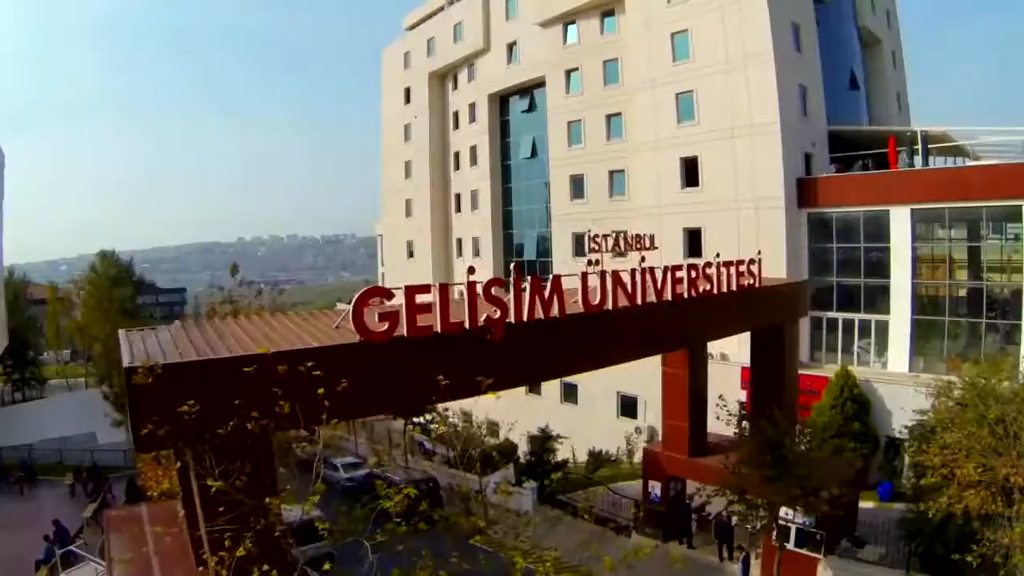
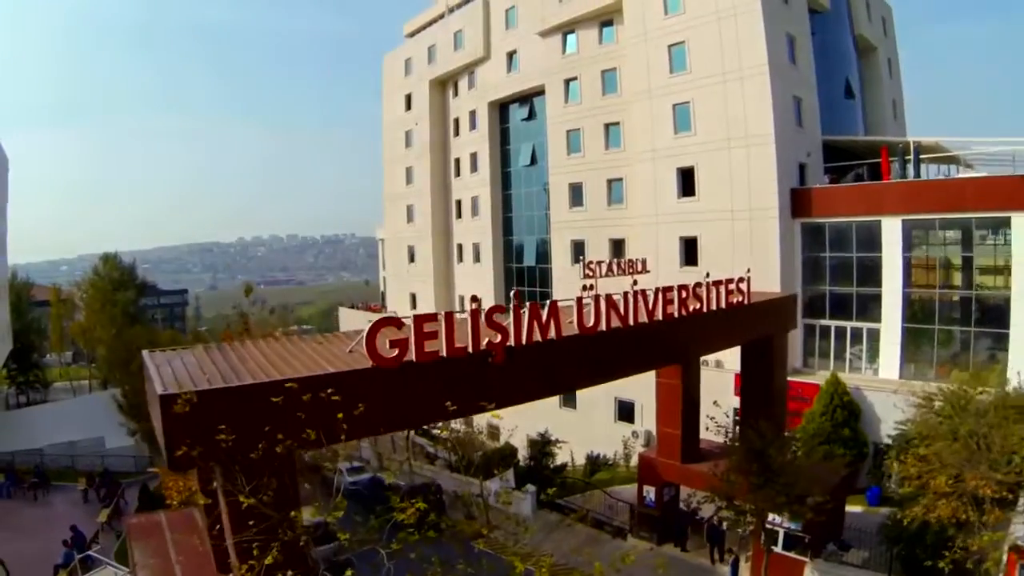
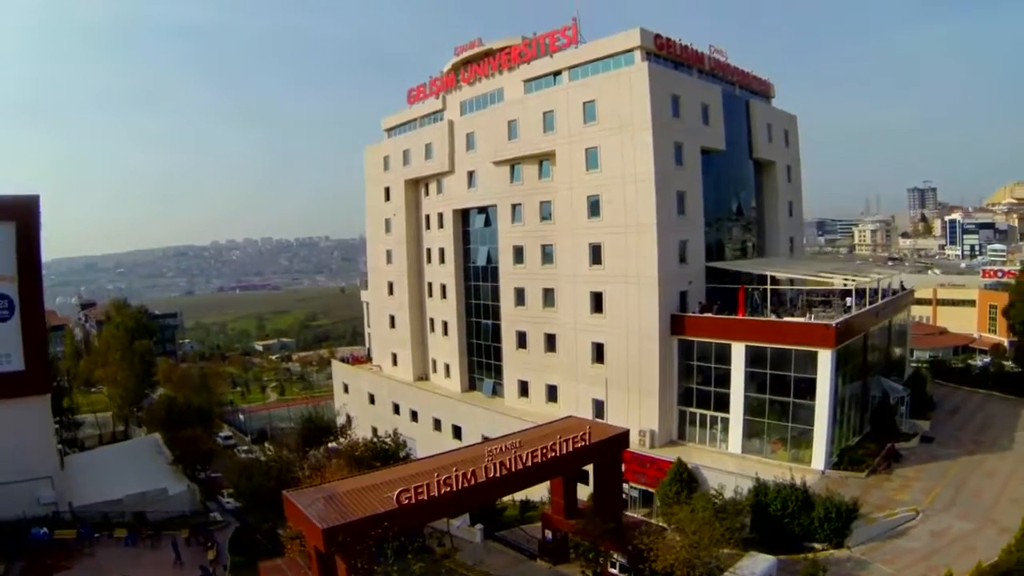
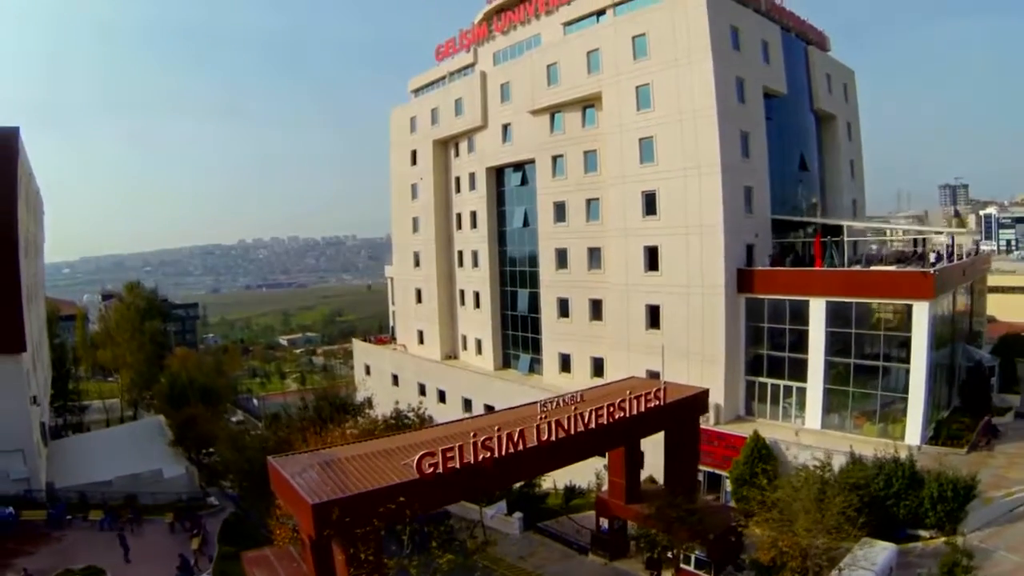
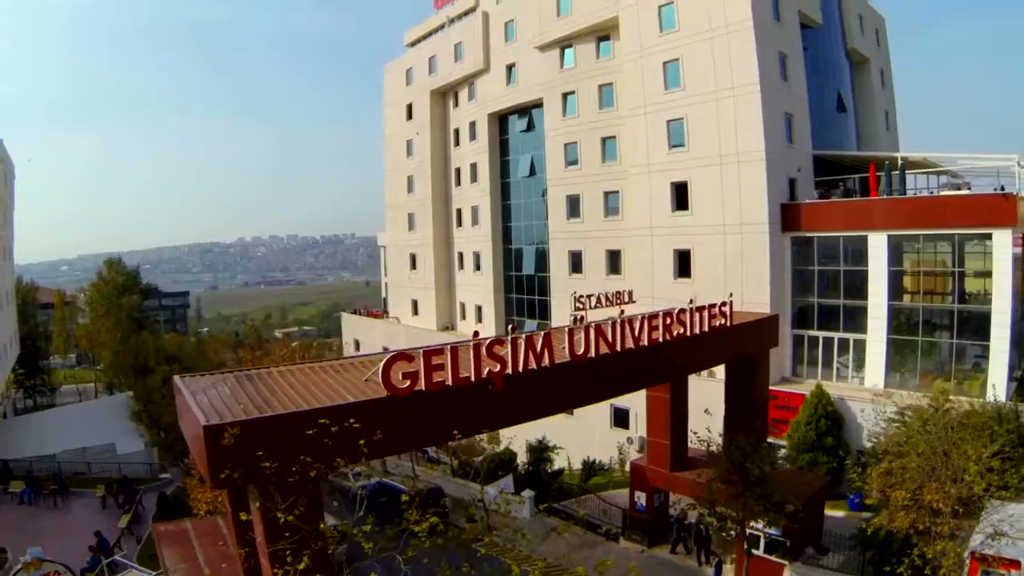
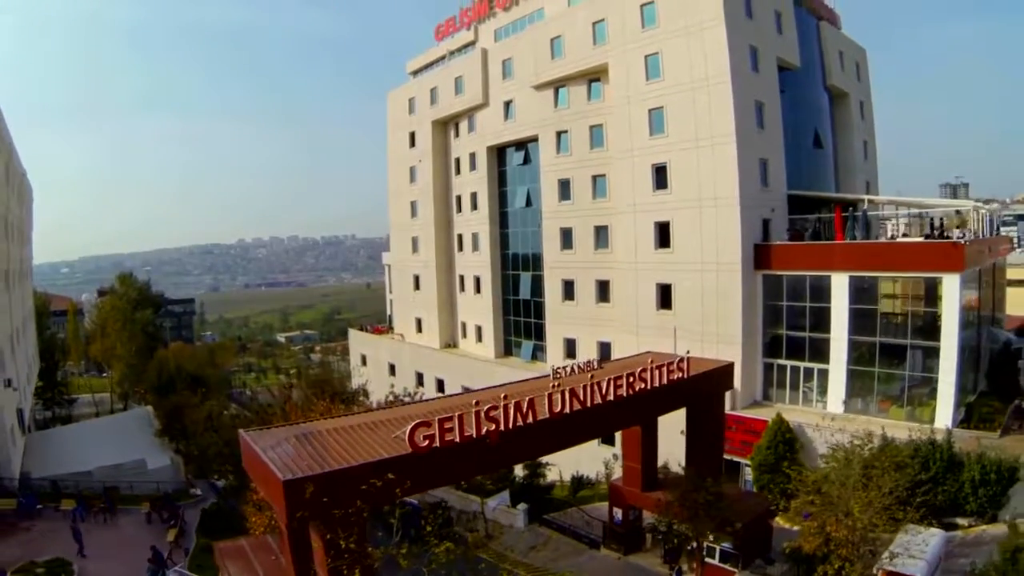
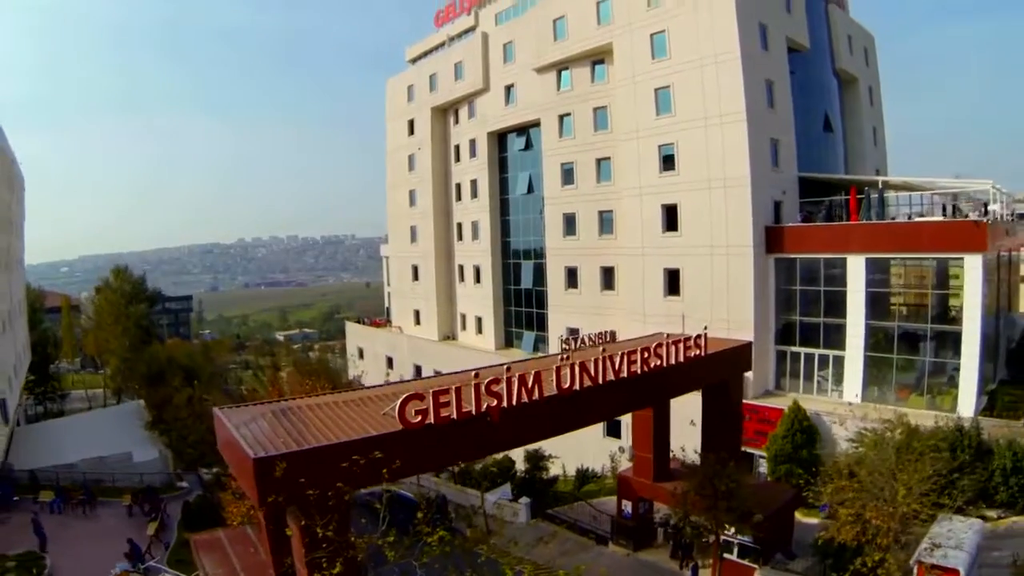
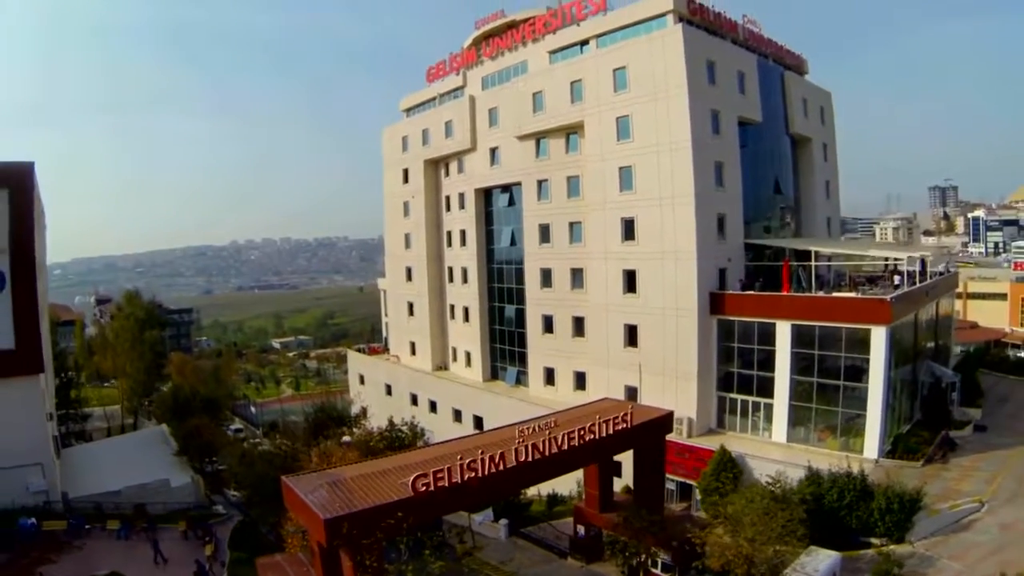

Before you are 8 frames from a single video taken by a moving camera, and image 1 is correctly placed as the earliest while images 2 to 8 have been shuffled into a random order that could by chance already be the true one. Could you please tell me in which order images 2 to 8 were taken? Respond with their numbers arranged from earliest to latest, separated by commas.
2, 5, 7, 6, 4, 8, 3
